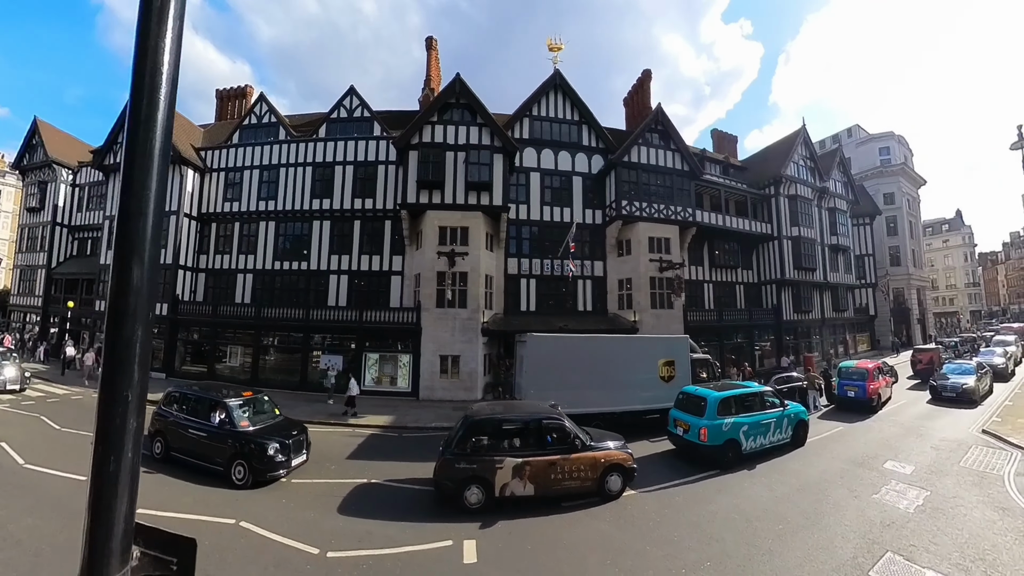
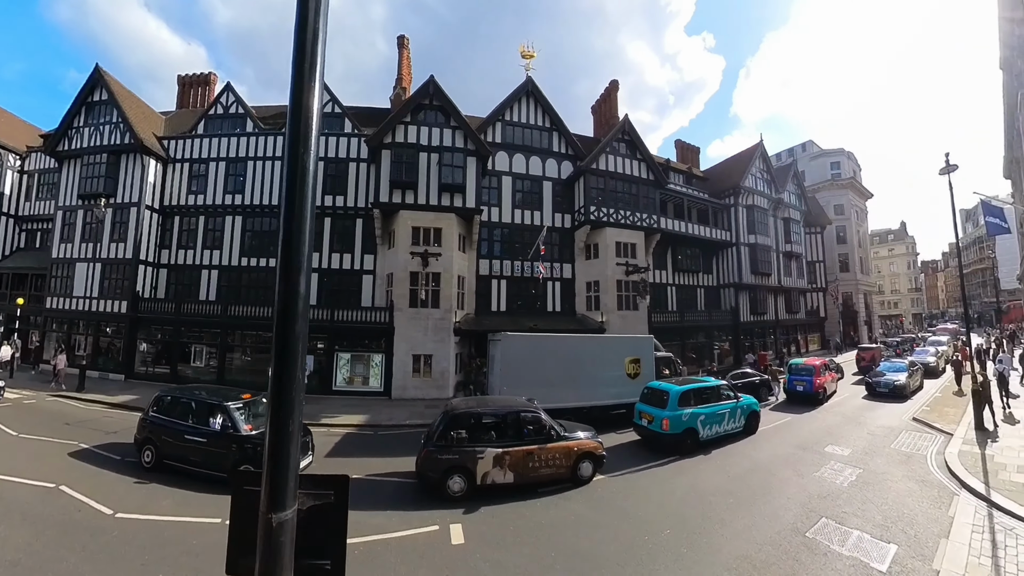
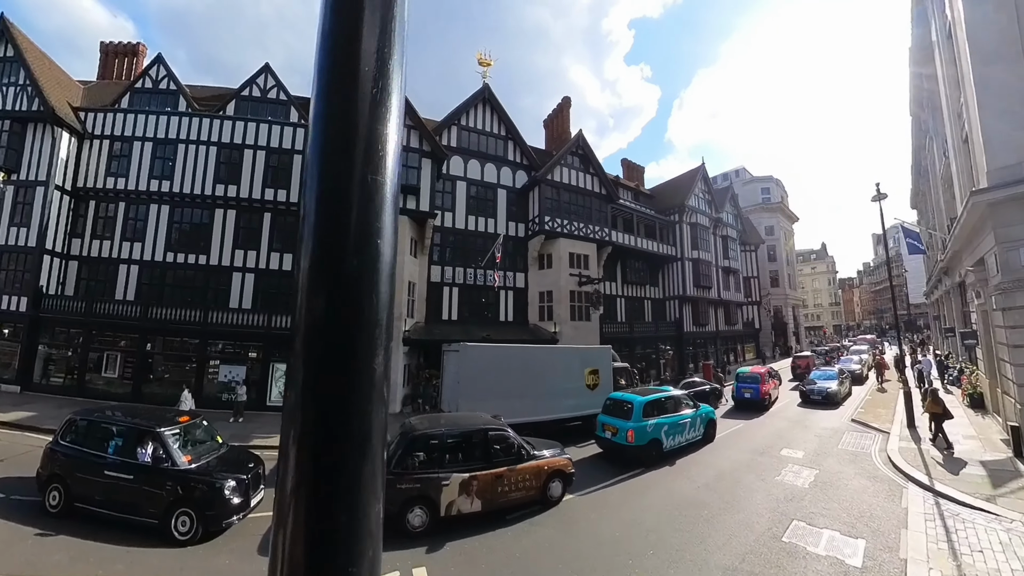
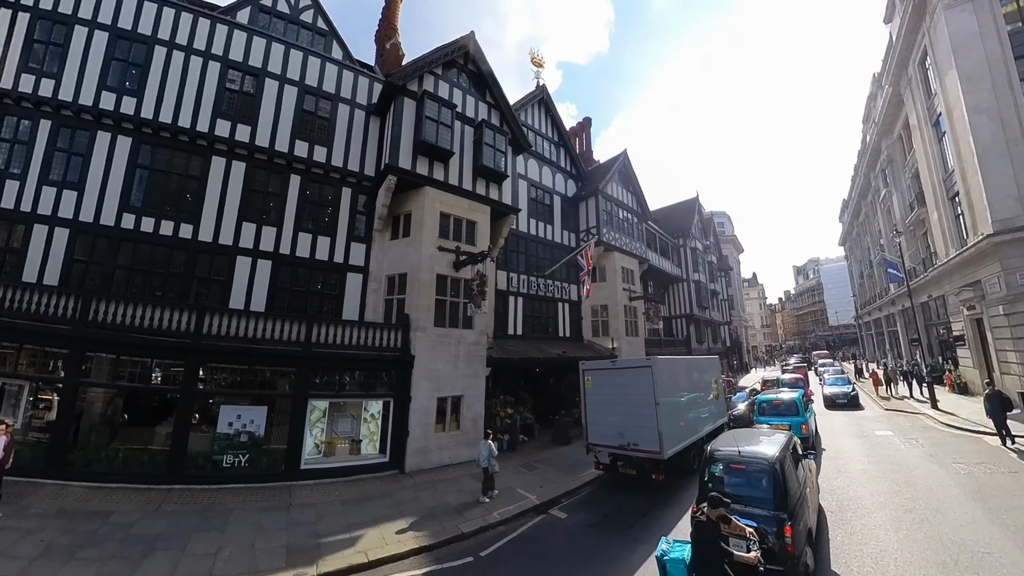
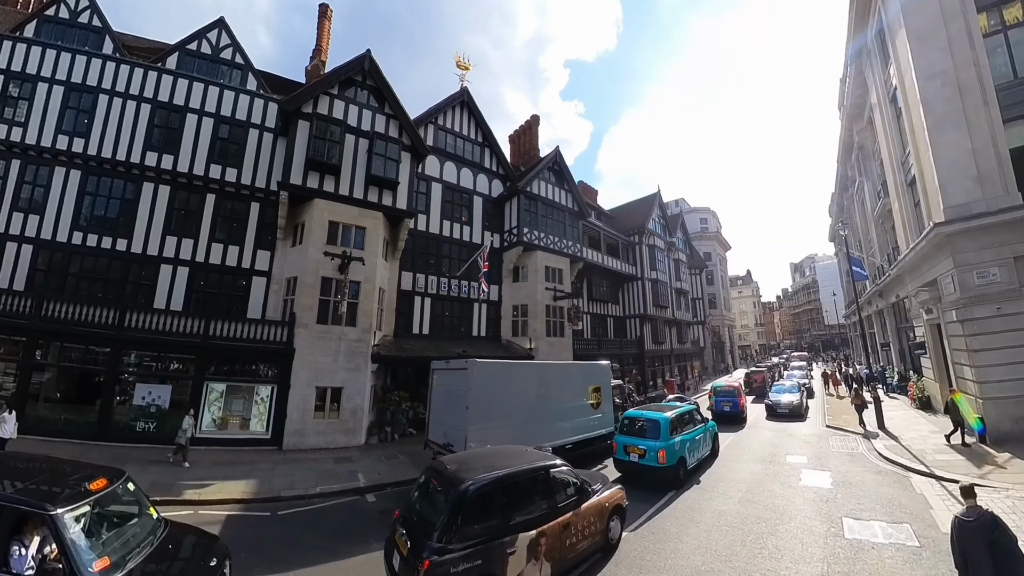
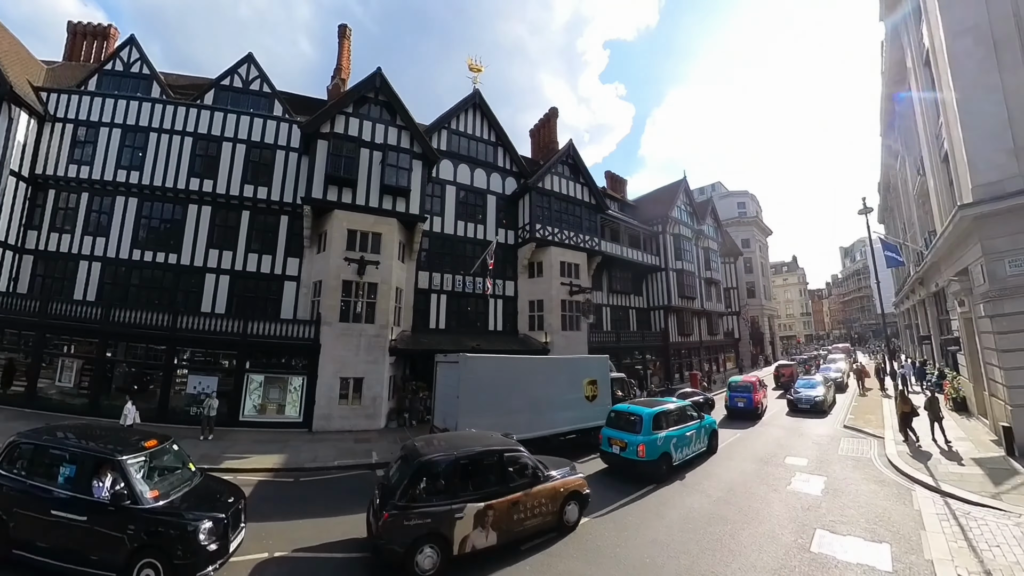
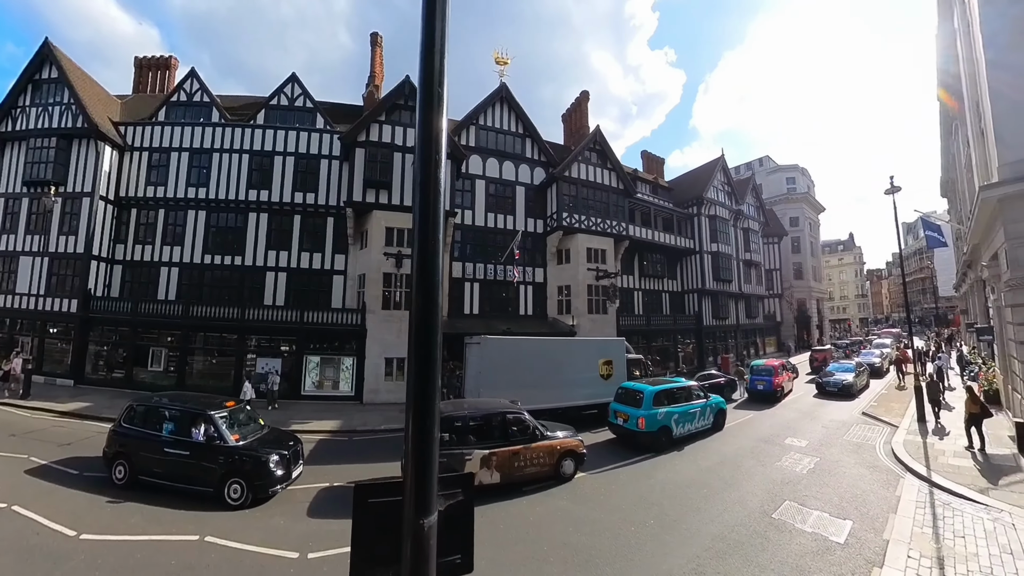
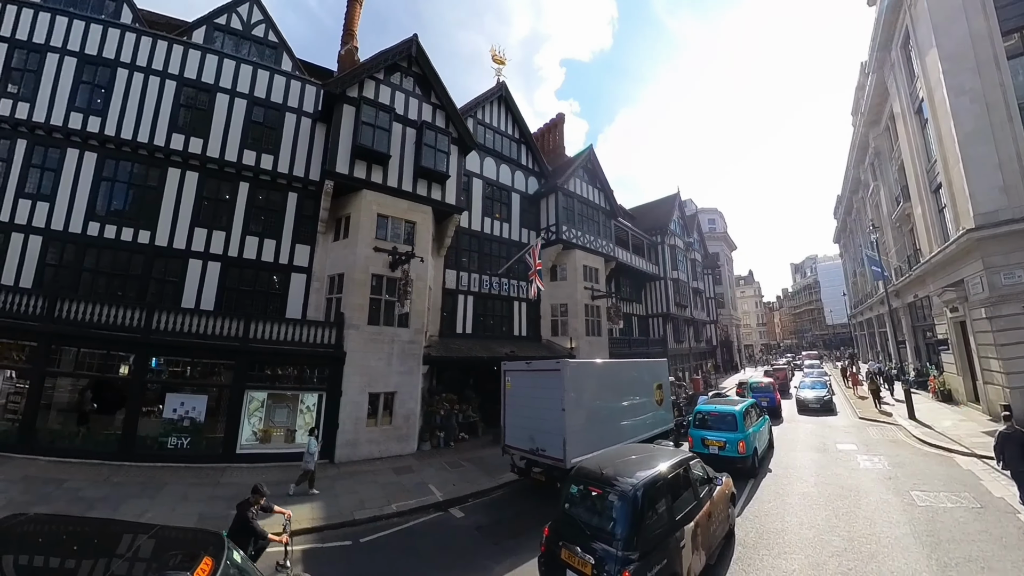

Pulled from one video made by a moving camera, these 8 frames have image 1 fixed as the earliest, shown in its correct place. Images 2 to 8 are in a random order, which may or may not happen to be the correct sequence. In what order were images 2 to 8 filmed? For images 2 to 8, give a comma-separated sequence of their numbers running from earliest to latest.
2, 7, 3, 6, 5, 8, 4
